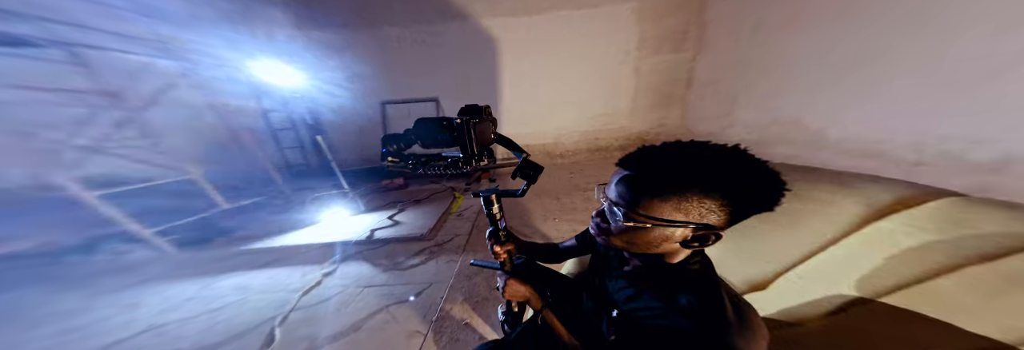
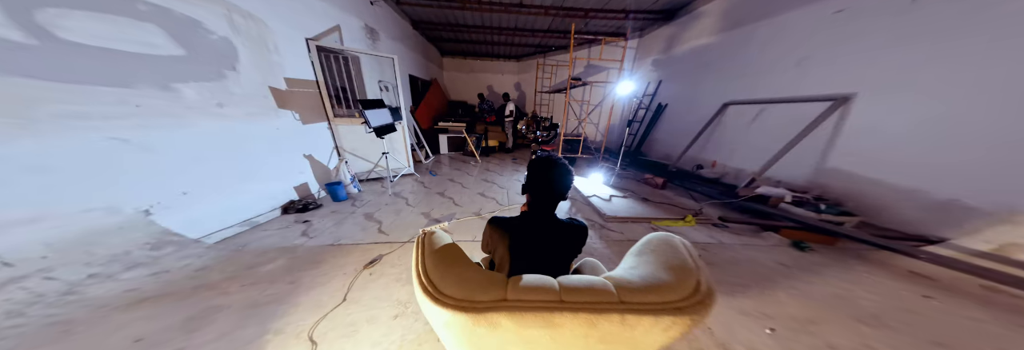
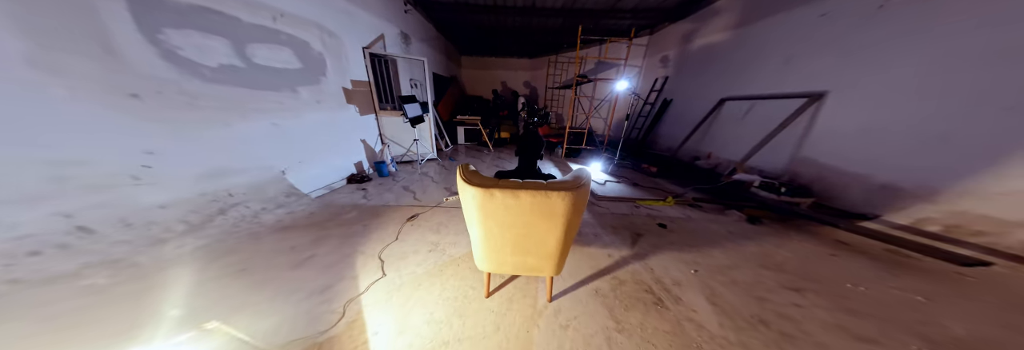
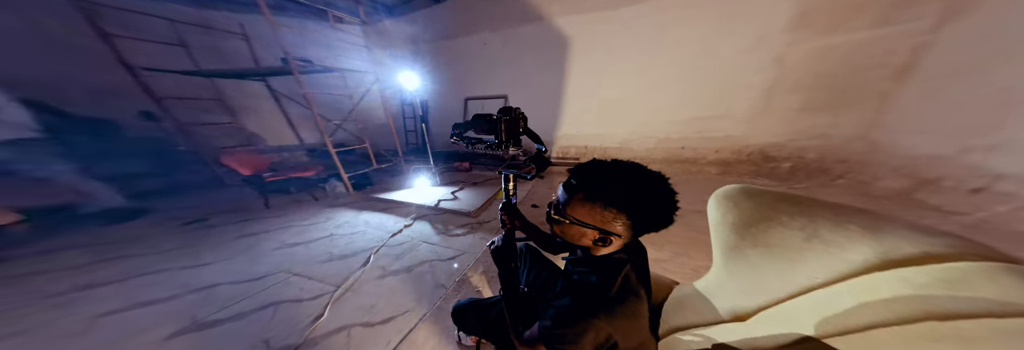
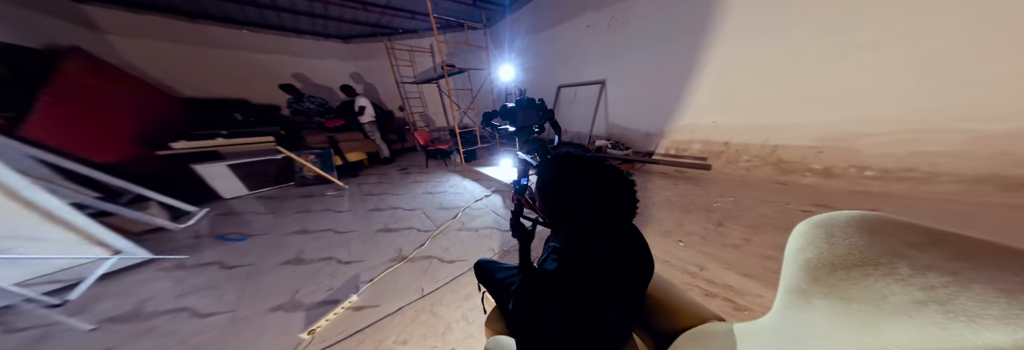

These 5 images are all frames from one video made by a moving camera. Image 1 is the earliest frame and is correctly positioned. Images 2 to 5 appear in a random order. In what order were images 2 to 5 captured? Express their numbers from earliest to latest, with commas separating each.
4, 5, 2, 3
